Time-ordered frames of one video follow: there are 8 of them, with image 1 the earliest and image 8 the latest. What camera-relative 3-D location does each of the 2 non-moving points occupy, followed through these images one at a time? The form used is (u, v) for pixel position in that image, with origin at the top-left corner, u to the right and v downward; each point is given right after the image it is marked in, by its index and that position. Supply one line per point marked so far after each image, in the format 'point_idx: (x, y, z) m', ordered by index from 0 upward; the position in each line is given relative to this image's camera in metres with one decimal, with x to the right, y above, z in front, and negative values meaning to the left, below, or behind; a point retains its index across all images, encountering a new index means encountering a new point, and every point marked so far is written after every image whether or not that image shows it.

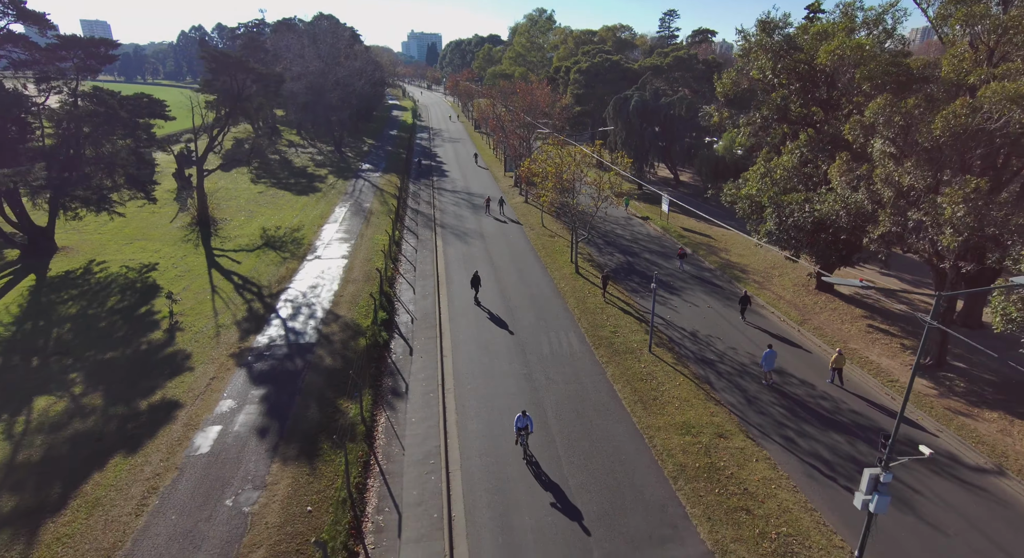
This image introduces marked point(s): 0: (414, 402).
0: (-3.3, -4.1, +18.7) m
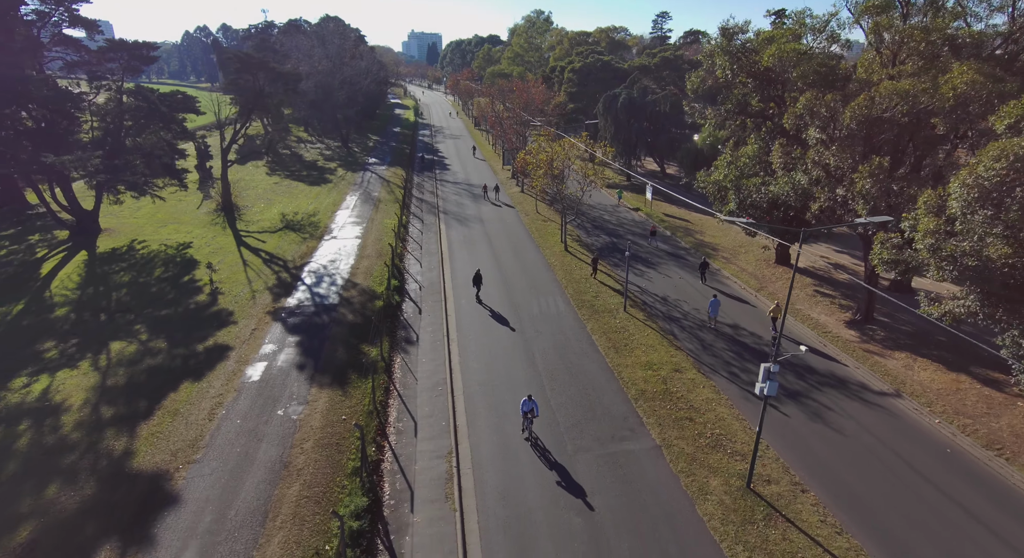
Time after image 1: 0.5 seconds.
0: (-3.5, -2.7, +22.5) m
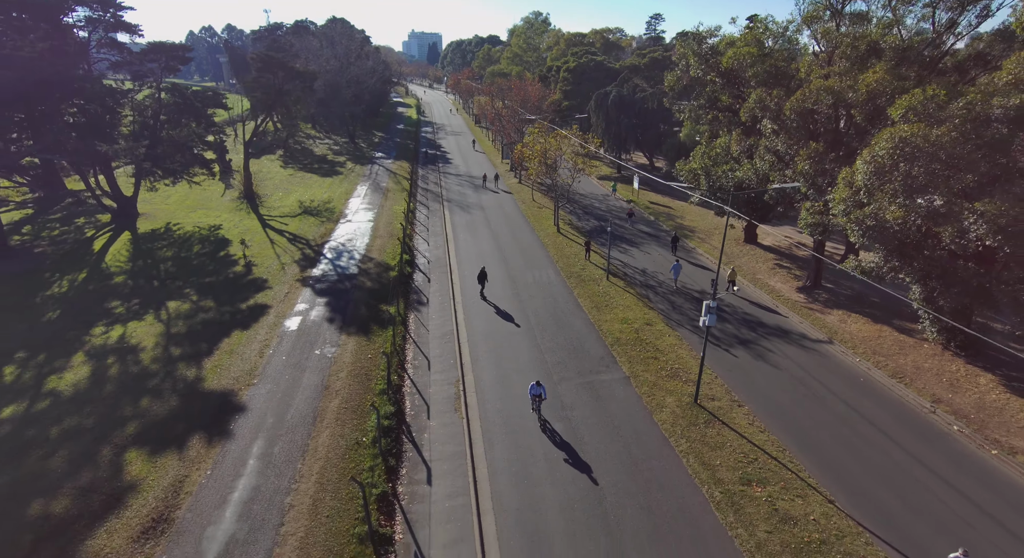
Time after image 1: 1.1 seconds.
0: (-3.6, -1.3, +26.4) m
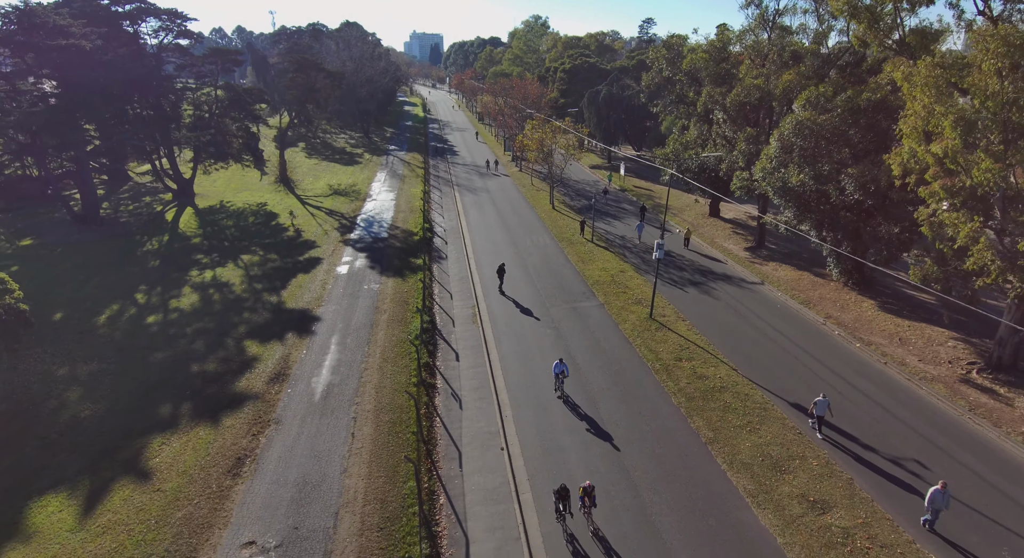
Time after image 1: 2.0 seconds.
0: (-3.5, +1.0, +33.0) m
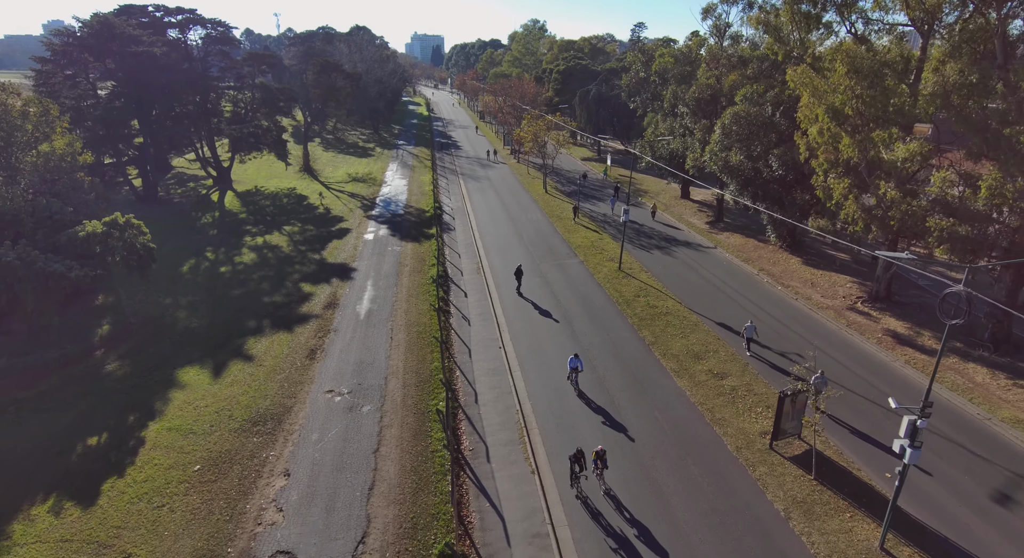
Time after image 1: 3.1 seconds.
0: (-3.7, +3.2, +39.4) m
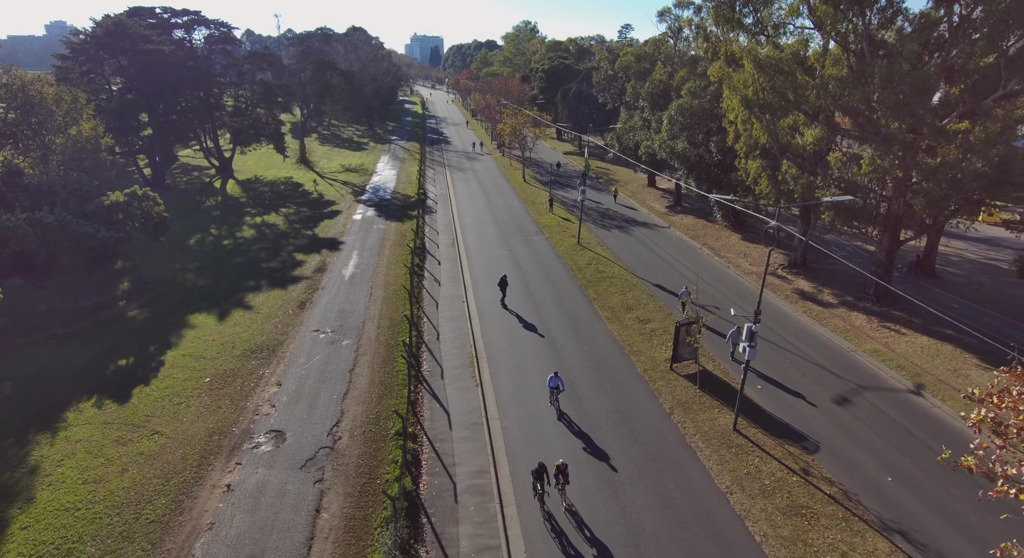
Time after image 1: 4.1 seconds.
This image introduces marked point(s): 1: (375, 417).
0: (-5.5, +4.9, +43.4) m
1: (-4.2, -4.2, +17.5) m
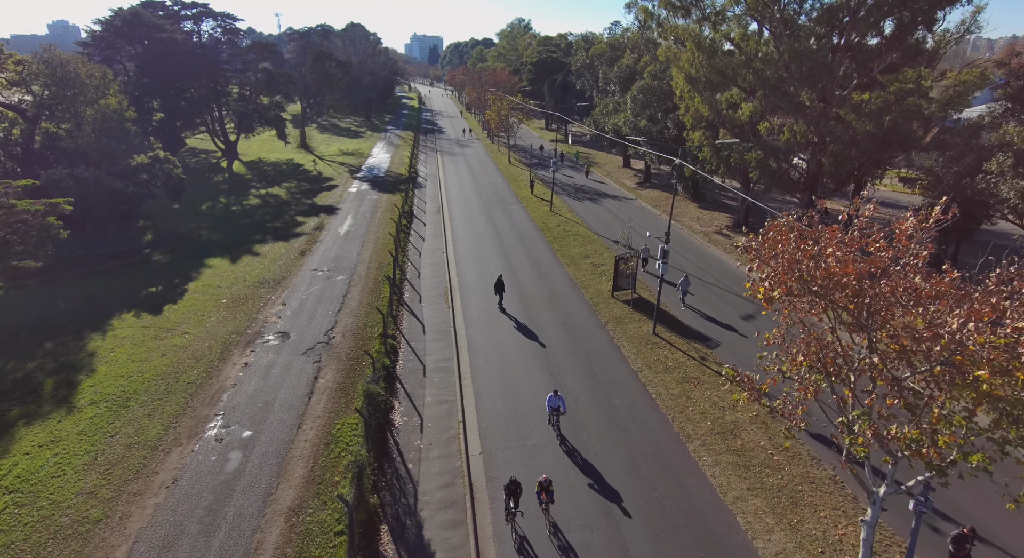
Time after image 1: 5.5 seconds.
0: (-7.0, +7.4, +47.4) m
1: (-5.6, -1.7, +21.6) m
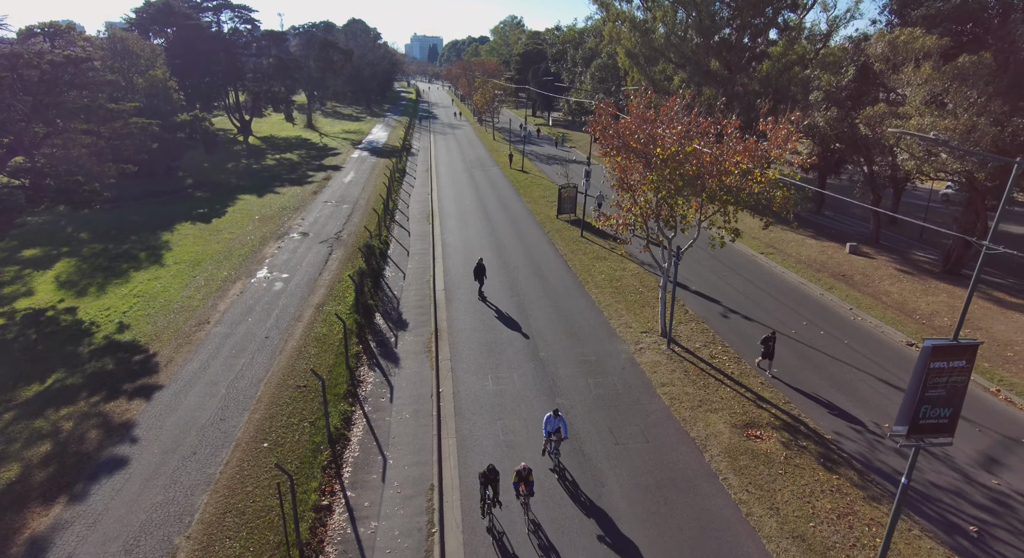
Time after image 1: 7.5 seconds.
0: (-8.8, +11.6, +54.5) m
1: (-7.5, +2.4, +28.7) m
